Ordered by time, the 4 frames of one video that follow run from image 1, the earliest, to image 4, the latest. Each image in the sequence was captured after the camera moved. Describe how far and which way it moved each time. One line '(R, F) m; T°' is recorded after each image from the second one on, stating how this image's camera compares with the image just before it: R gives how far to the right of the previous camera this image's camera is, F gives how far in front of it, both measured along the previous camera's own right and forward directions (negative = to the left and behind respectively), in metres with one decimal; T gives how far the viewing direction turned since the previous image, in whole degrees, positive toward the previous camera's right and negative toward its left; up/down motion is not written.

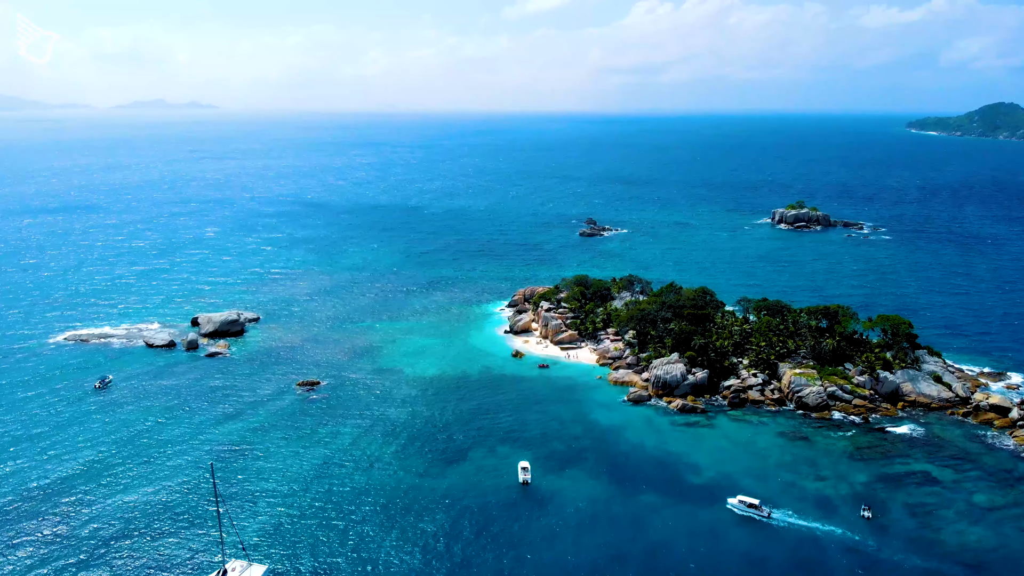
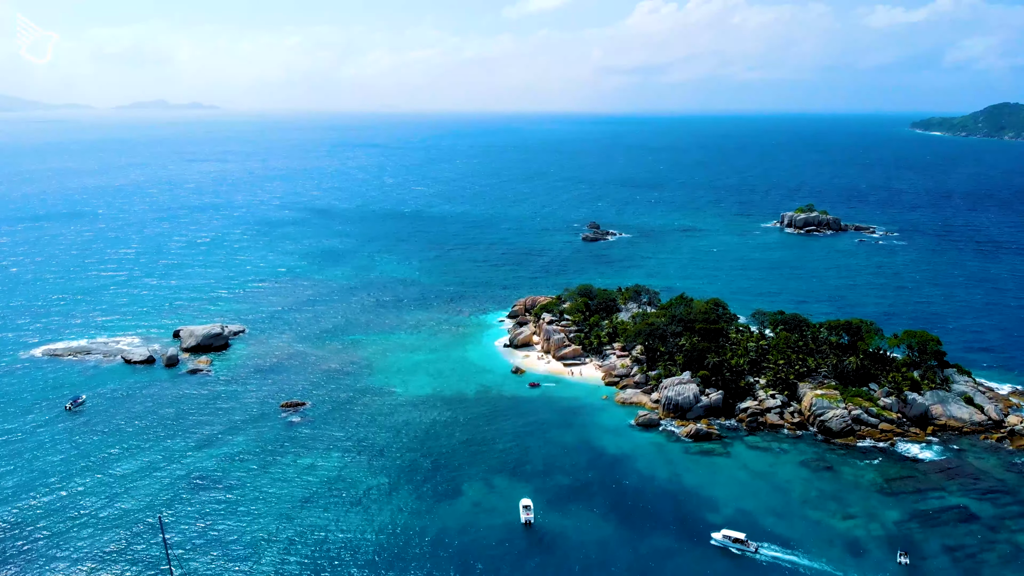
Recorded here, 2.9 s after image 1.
(+0.1, +2.8) m; 0°
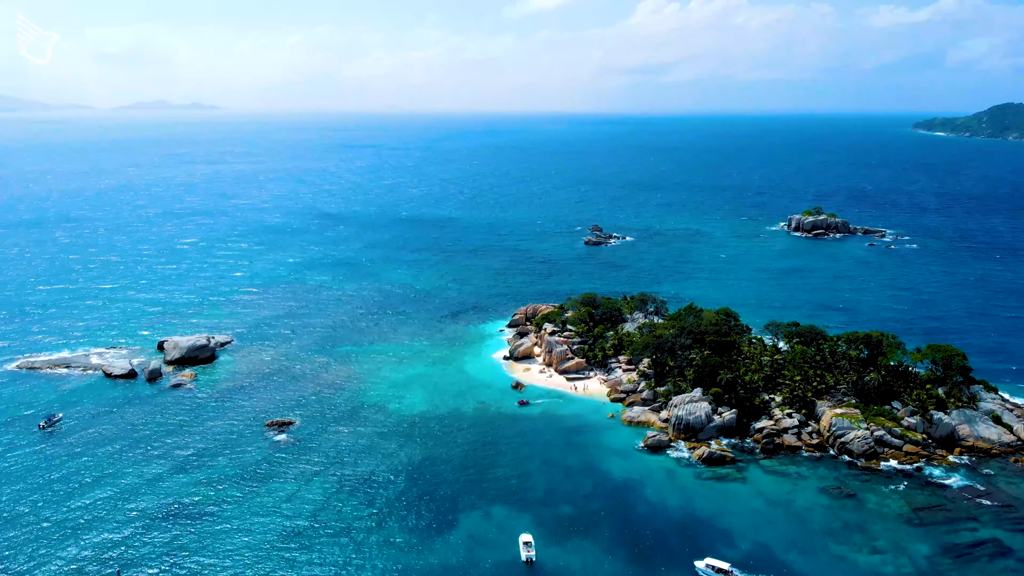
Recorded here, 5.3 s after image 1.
(0.0, +2.2) m; 0°
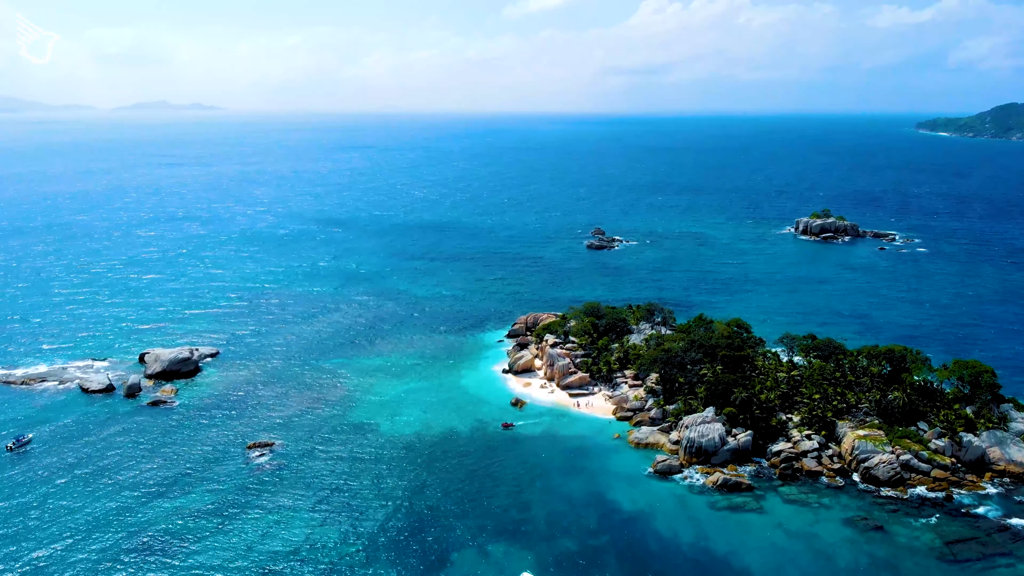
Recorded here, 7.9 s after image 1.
(+0.1, +2.3) m; 0°
